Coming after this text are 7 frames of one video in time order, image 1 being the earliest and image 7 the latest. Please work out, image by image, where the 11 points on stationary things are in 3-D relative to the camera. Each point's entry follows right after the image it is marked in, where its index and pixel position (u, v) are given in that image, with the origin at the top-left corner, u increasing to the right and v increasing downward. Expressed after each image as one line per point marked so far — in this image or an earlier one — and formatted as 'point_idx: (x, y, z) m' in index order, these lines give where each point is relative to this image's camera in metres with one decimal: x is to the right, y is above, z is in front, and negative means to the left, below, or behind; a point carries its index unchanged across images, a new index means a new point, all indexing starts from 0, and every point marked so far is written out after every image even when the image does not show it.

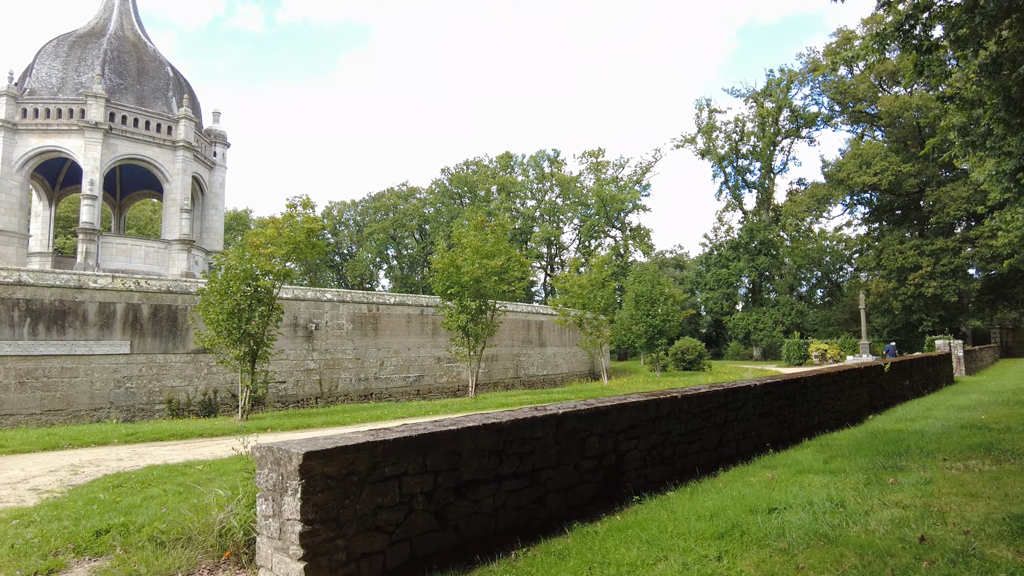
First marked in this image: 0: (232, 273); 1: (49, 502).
0: (-4.9, +0.3, +11.6) m
1: (-3.3, -1.5, +4.6) m
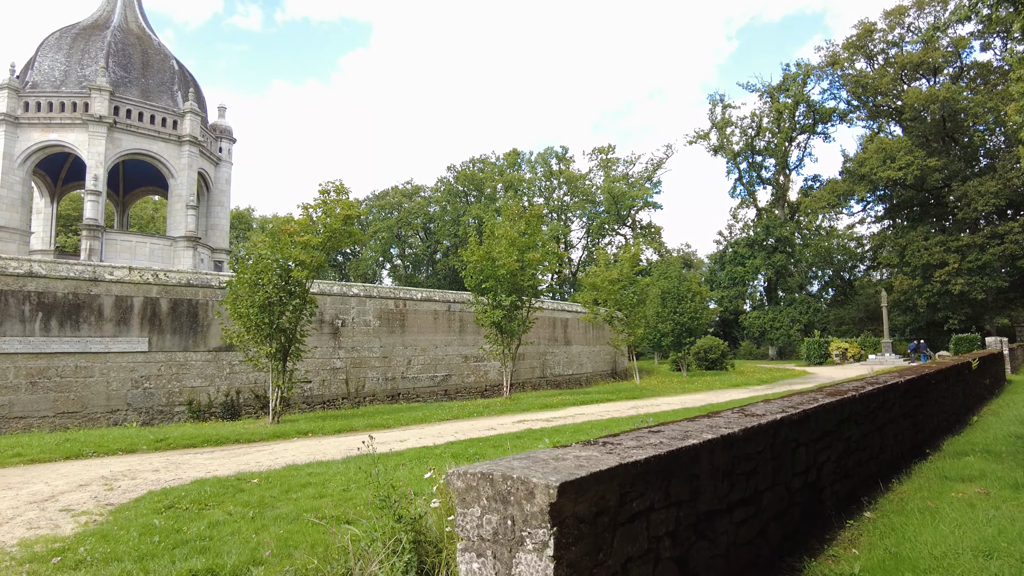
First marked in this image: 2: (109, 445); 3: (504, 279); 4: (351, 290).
0: (-4.0, +0.4, +10.7) m
1: (-2.4, -1.4, +3.7) m
2: (-4.6, -1.8, +7.5) m
3: (-0.2, +0.3, +15.9) m
4: (-3.8, -0.1, +15.4) m
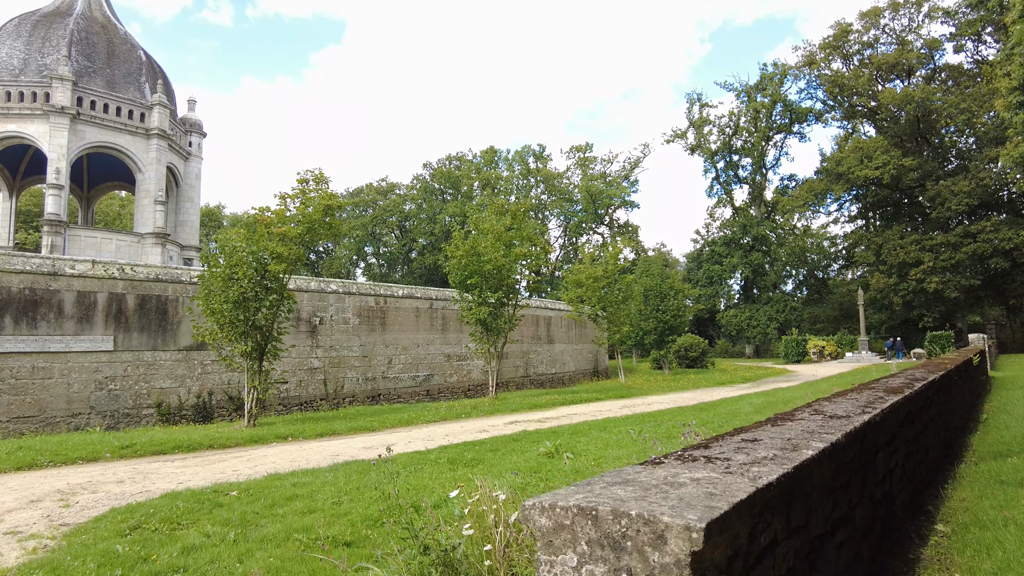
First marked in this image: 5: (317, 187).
0: (-4.2, +0.5, +10.0) m
1: (-2.3, -1.3, +3.1) m
2: (-4.6, -1.7, +6.8) m
3: (-0.5, +0.4, +15.4) m
4: (-4.1, 0.0, +14.8) m
5: (-3.2, +1.6, +10.7) m
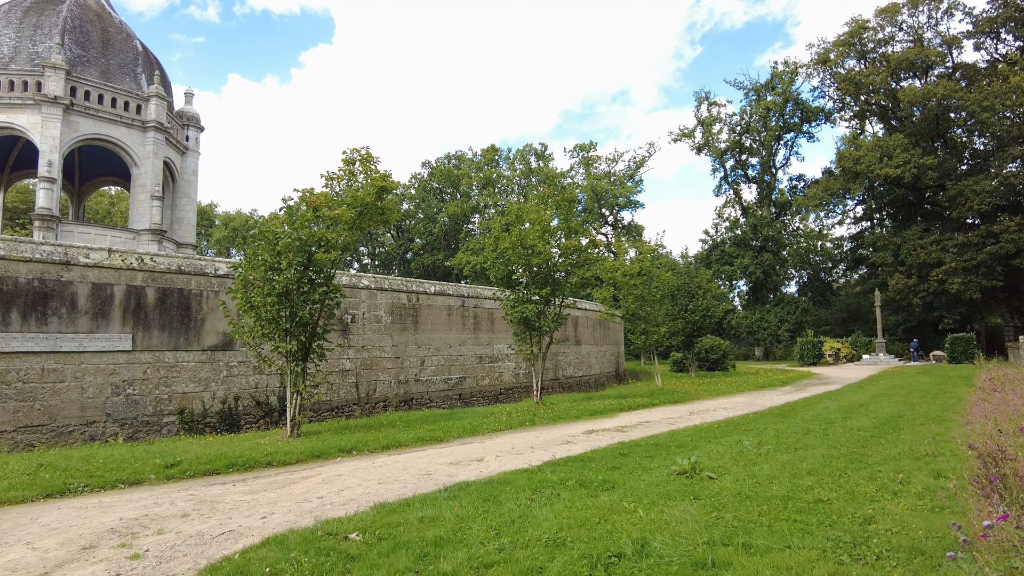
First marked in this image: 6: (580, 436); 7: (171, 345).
0: (-3.1, +0.6, +8.8) m
1: (-1.1, -1.2, +1.9) m
2: (-3.5, -1.6, +5.6) m
3: (+0.5, +0.5, +14.2) m
4: (-3.1, +0.1, +13.6) m
5: (-2.2, +1.7, +9.5) m
6: (+0.9, -1.9, +8.6) m
7: (-5.3, -0.9, +10.2) m
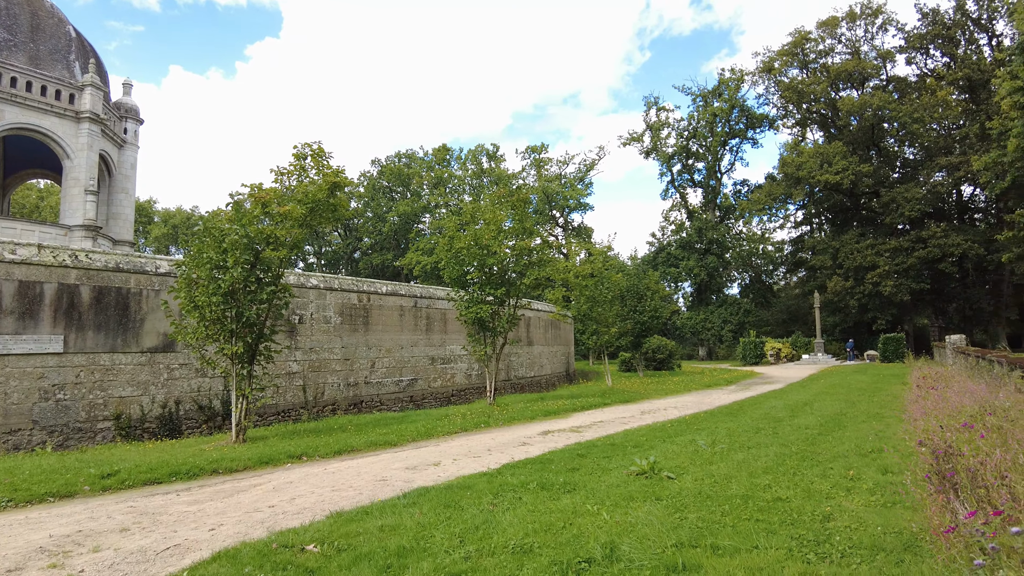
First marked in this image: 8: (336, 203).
0: (-3.7, +0.6, +8.5) m
1: (-1.1, -1.1, +1.7) m
2: (-3.8, -1.6, +5.2) m
3: (-0.5, +0.4, +14.1) m
4: (-4.1, +0.1, +13.2) m
5: (-2.8, +1.7, +9.2) m
6: (+0.3, -1.9, +8.5) m
7: (-6.0, -0.9, +9.7) m
8: (-2.6, +1.2, +9.5) m
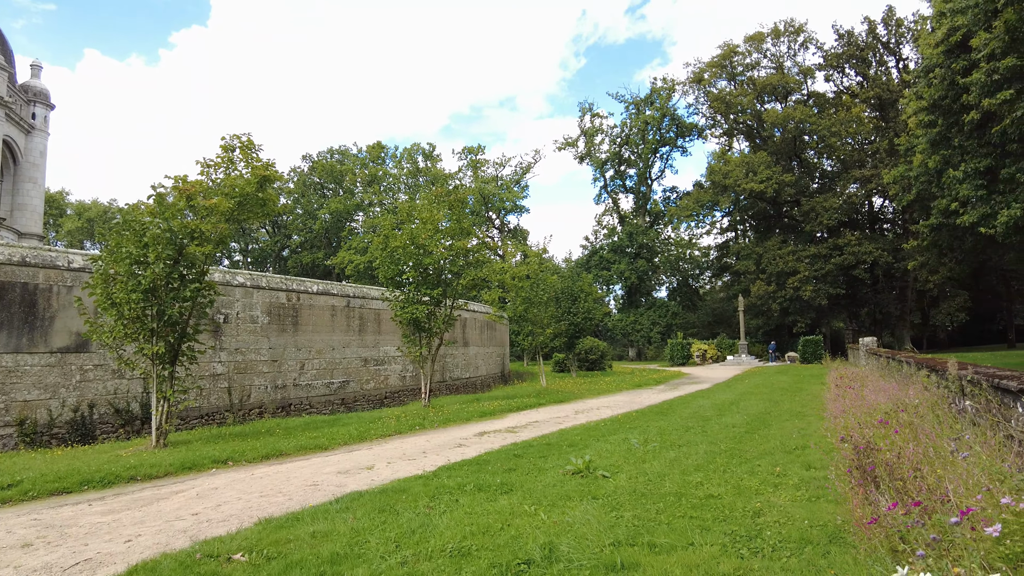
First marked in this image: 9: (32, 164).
0: (-4.4, +0.7, +8.0) m
1: (-1.3, -1.1, +1.6) m
2: (-4.3, -1.5, +4.8) m
3: (-1.9, +0.4, +14.0) m
4: (-5.3, +0.2, +12.7) m
5: (-3.6, +1.7, +8.8) m
6: (-0.5, -1.9, +8.4) m
7: (-6.9, -0.8, +9.0) m
8: (-3.5, +1.3, +9.2) m
9: (-14.5, +3.9, +20.1) m
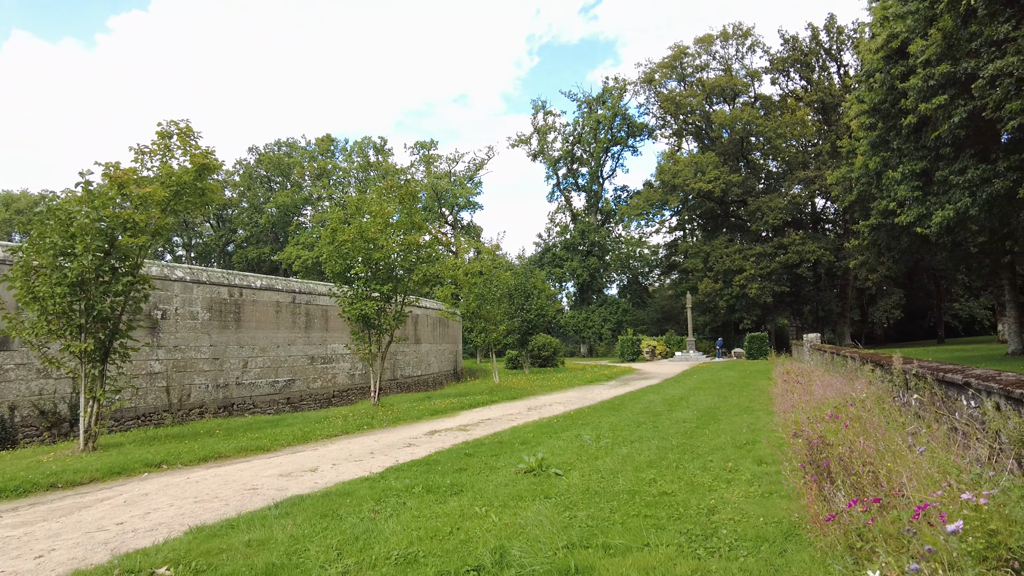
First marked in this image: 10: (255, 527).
0: (-5.0, +0.7, +7.5) m
1: (-1.4, -1.1, +1.3) m
2: (-4.6, -1.5, +4.3) m
3: (-2.9, +0.5, +13.6) m
4: (-6.2, +0.3, +12.1) m
5: (-4.2, +1.8, +8.4) m
6: (-1.1, -1.9, +8.2) m
7: (-7.5, -0.7, +8.3) m
8: (-4.1, +1.3, +8.7) m
9: (-15.9, +4.0, +18.8) m
10: (-1.5, -1.4, +3.8) m
